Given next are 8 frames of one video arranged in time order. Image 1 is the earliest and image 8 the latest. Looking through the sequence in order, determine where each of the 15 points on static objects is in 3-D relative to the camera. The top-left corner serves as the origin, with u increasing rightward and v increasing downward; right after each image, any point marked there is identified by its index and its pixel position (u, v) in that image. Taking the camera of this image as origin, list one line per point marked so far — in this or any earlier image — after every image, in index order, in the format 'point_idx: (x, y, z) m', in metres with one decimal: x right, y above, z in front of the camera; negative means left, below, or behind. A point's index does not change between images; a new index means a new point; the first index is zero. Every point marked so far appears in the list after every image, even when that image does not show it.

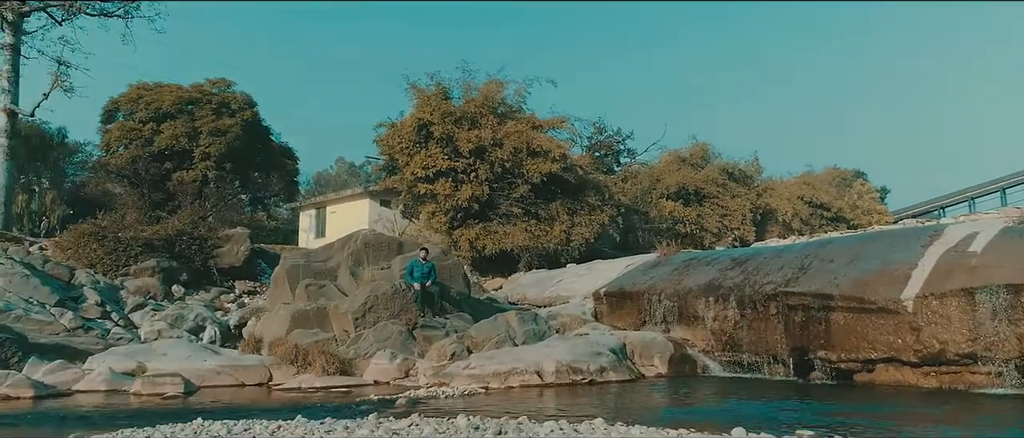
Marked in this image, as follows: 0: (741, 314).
0: (+3.4, -1.4, +17.4) m
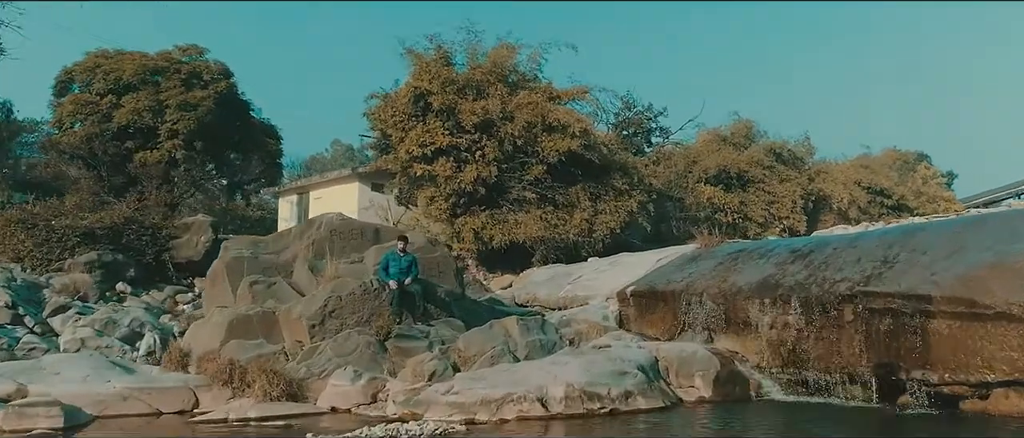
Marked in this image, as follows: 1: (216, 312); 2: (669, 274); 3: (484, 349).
0: (+3.4, -1.2, +13.5) m
1: (-3.5, -1.1, +13.7) m
2: (+2.1, -0.7, +15.4) m
3: (-0.3, -1.4, +13.0) m
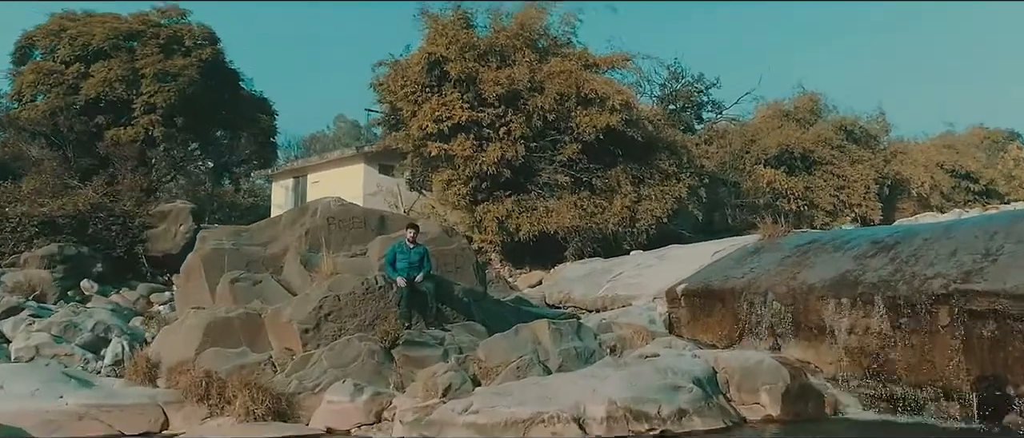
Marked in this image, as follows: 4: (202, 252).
0: (+3.6, -1.0, +11.2) m
1: (-3.2, -0.9, +11.6) m
2: (+2.4, -0.6, +13.2) m
3: (0.0, -1.3, +10.8) m
4: (-3.2, -0.3, +12.3) m
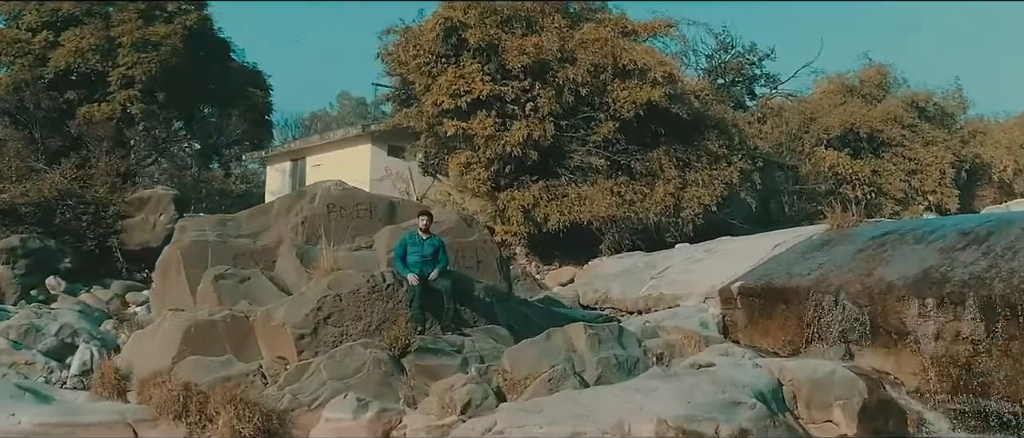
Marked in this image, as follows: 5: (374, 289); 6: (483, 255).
0: (+3.9, -0.9, +9.5) m
1: (-2.9, -0.8, +10.0) m
2: (+2.7, -0.5, +11.5) m
3: (+0.2, -1.2, +9.2) m
4: (-3.0, -0.2, +10.7) m
5: (-1.2, -0.6, +10.0) m
6: (-0.3, -0.4, +11.6) m
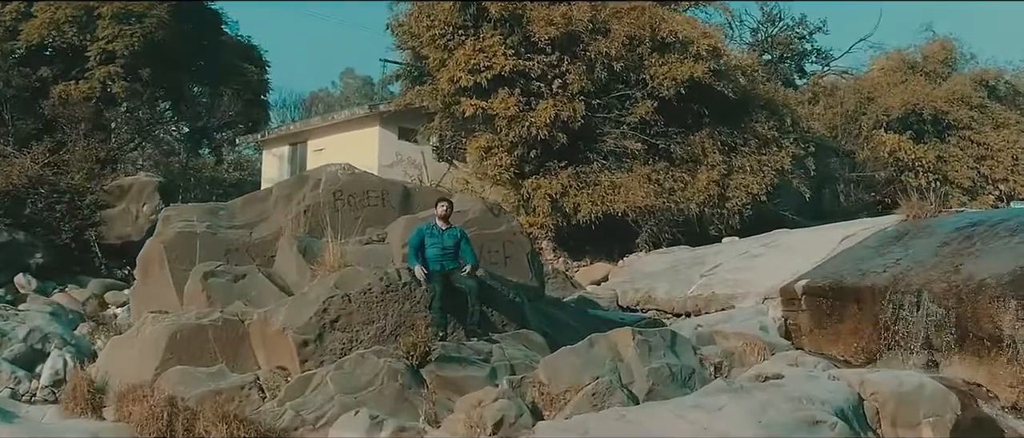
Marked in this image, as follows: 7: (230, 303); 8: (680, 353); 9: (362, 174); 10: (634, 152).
0: (+4.1, -0.8, +8.2) m
1: (-2.7, -0.7, +8.7) m
2: (+3.0, -0.4, +10.2) m
3: (+0.5, -1.1, +7.9) m
4: (-2.7, -0.1, +9.4) m
5: (-0.9, -0.5, +8.7) m
6: (0.0, -0.3, +10.3) m
7: (-2.1, -0.6, +8.8) m
8: (+1.2, -1.0, +8.5) m
9: (-1.3, +0.4, +10.2) m
10: (+1.9, +1.1, +19.0) m
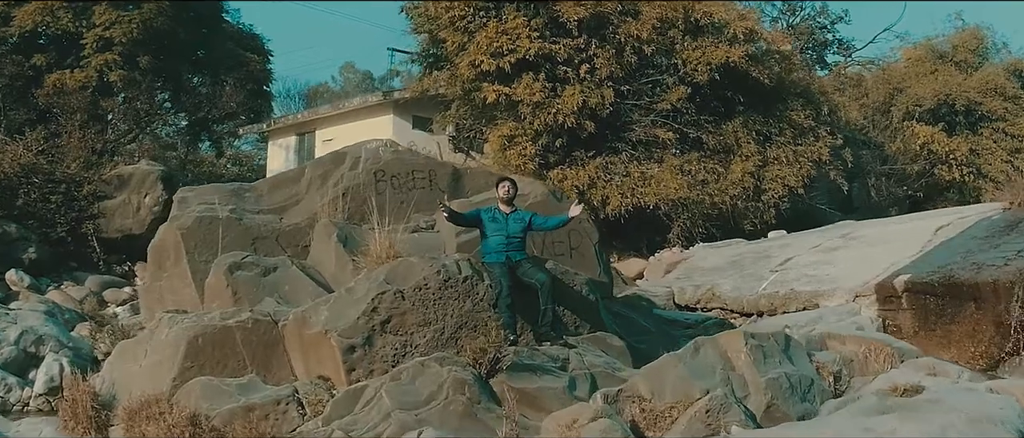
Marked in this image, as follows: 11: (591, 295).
0: (+4.7, -0.7, +6.9) m
1: (-2.1, -0.6, +7.3) m
2: (+3.5, -0.3, +8.9) m
3: (+1.0, -1.0, +6.5) m
4: (-2.2, 0.0, +8.0) m
5: (-0.4, -0.4, +7.4) m
6: (+0.5, -0.2, +8.9) m
7: (-1.6, -0.5, +7.5) m
8: (+1.7, -0.9, +7.1) m
9: (-0.8, +0.5, +8.9) m
10: (+2.3, +1.2, +17.7) m
11: (+0.5, -0.5, +8.3) m
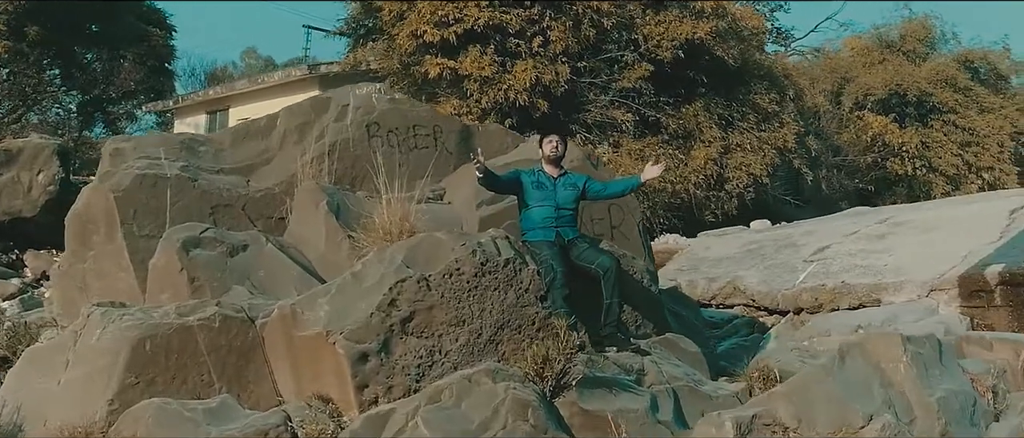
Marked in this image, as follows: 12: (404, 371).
0: (+5.0, -0.6, +5.4) m
1: (-1.8, -0.4, +5.2) m
2: (+3.6, -0.1, +7.3) m
3: (+1.3, -0.8, +4.7) m
4: (-2.0, +0.2, +5.9) m
5: (-0.1, -0.2, +5.4) m
6: (+0.6, 0.0, +7.1) m
7: (-1.3, -0.3, +5.4) m
8: (+2.0, -0.7, +5.4) m
9: (-0.6, +0.7, +6.9) m
10: (+1.6, +1.3, +15.9) m
11: (+0.7, -0.4, +6.4) m
12: (-0.4, -0.6, +5.1) m
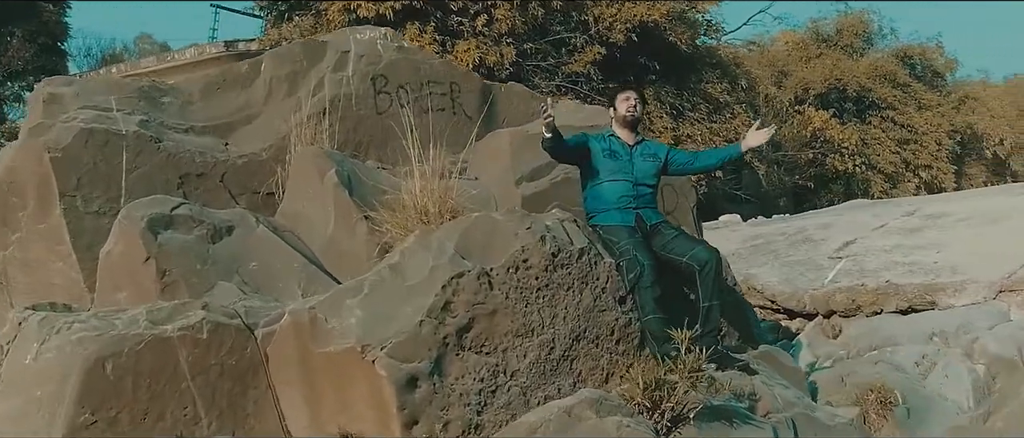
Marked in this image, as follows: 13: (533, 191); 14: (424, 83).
0: (+5.2, -0.5, +4.5) m
1: (-1.5, -0.3, +3.7) m
2: (+3.7, -0.1, +6.3) m
3: (+1.7, -0.8, +3.5) m
4: (-1.7, +0.3, +4.4) m
5: (+0.2, -0.1, +4.1) m
6: (+0.8, +0.1, +5.8) m
7: (-1.0, -0.2, +3.9) m
8: (+2.3, -0.6, +4.2) m
9: (-0.5, +0.8, +5.5) m
10: (+1.0, +1.4, +14.7) m
11: (+0.9, -0.3, +5.2) m
12: (-0.1, -0.6, +3.7) m
13: (+0.1, +0.1, +5.0) m
14: (-0.4, +0.6, +5.4) m
